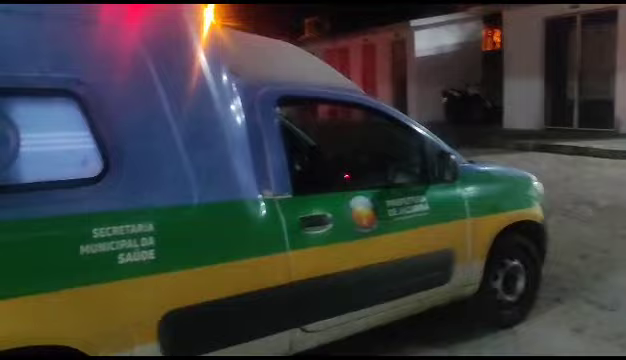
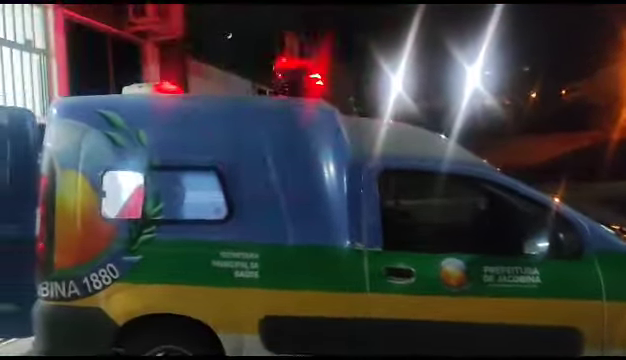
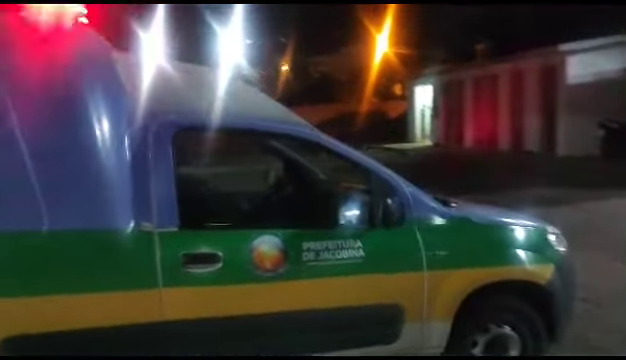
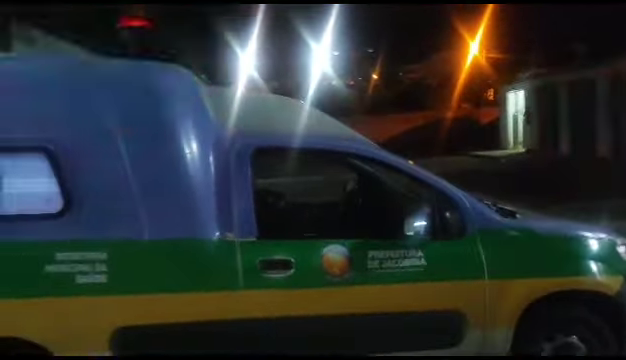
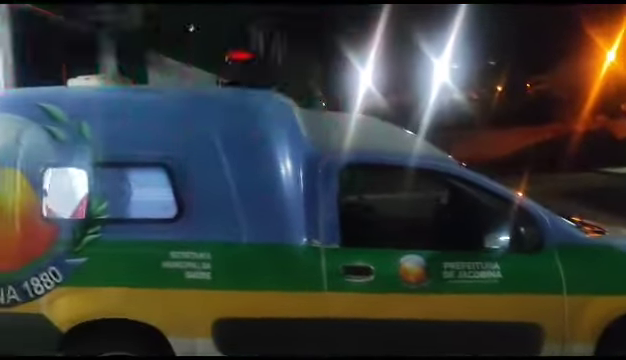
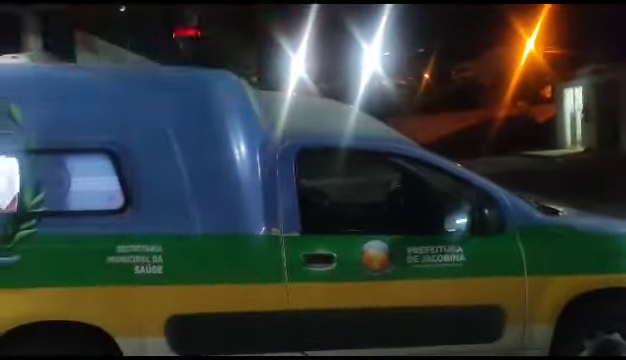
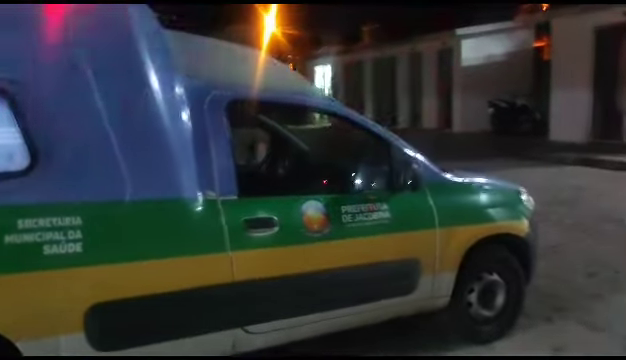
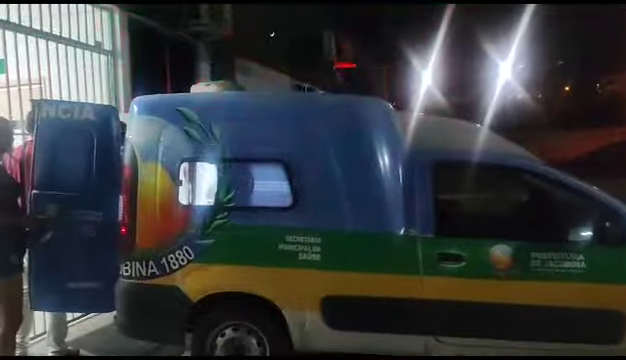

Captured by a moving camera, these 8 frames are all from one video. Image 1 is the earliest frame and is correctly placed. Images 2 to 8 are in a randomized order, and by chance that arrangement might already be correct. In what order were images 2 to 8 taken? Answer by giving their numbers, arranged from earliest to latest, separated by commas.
7, 3, 4, 6, 5, 2, 8
